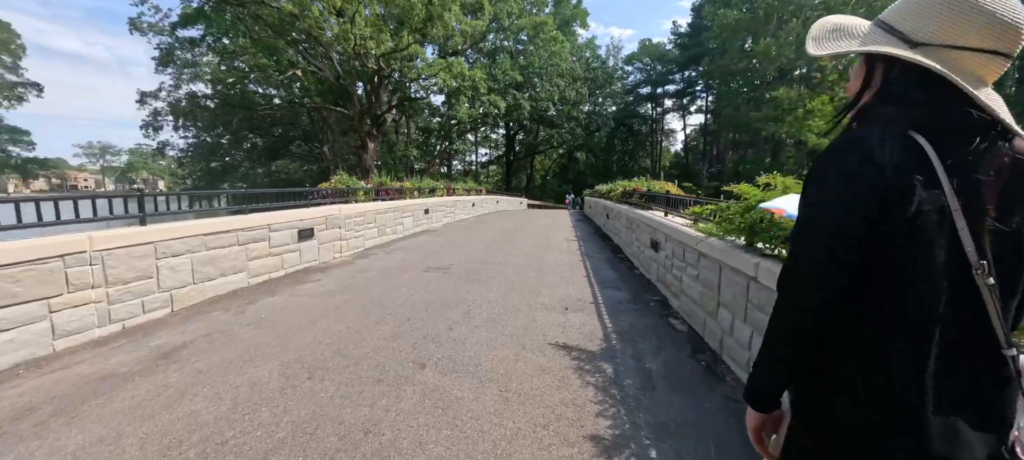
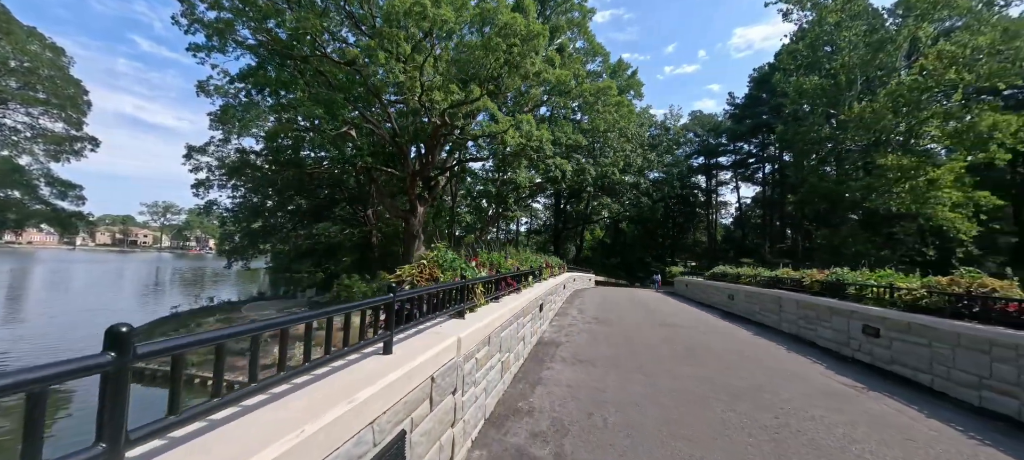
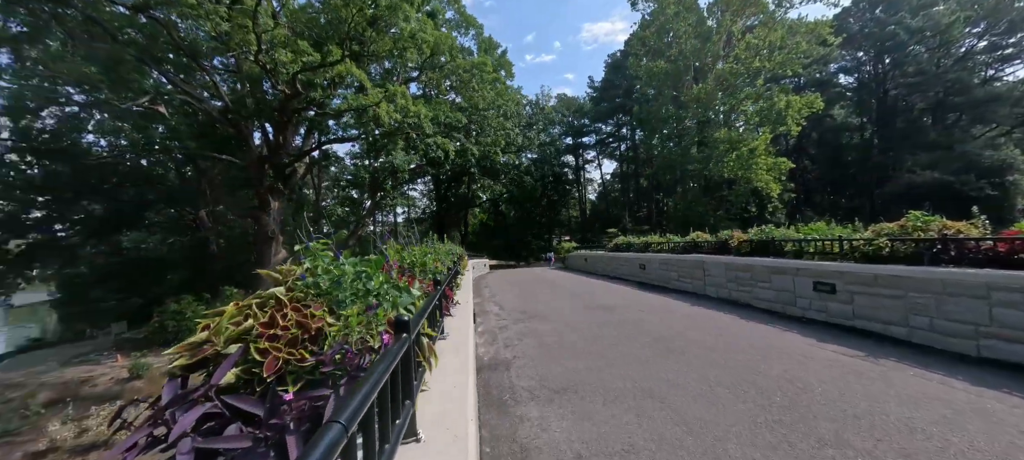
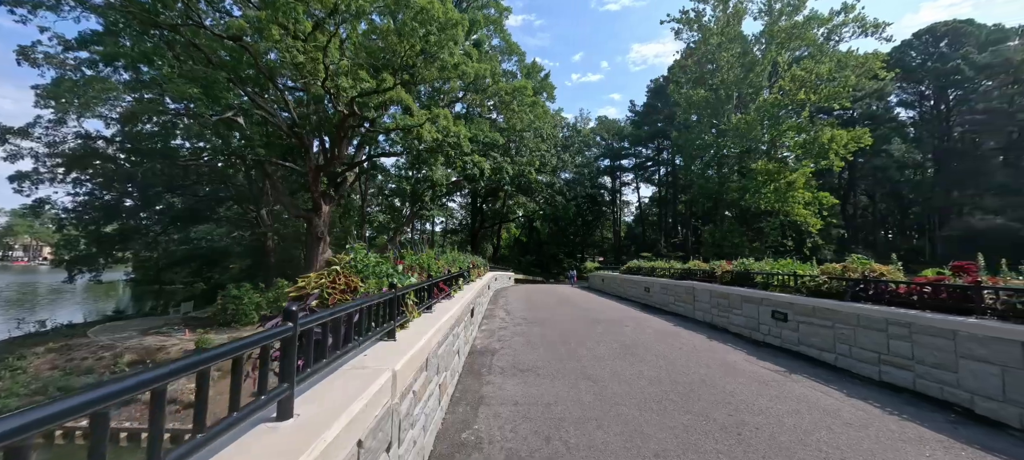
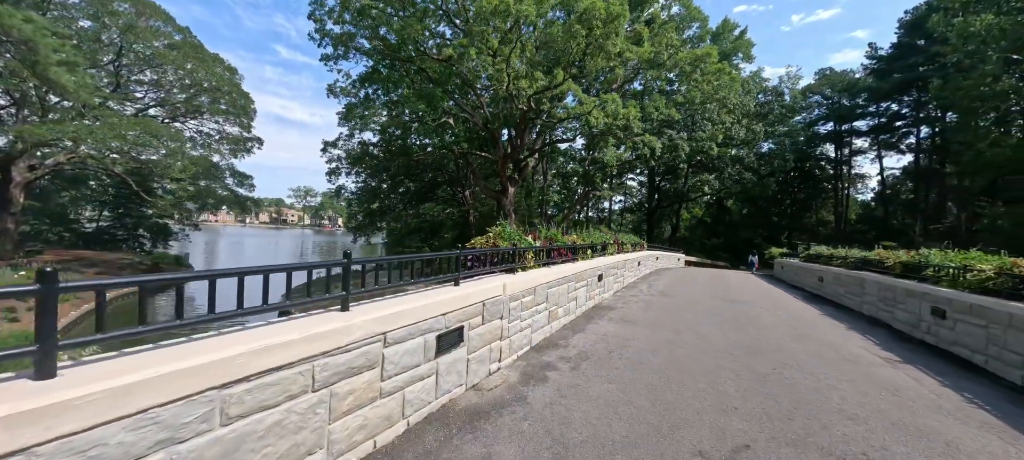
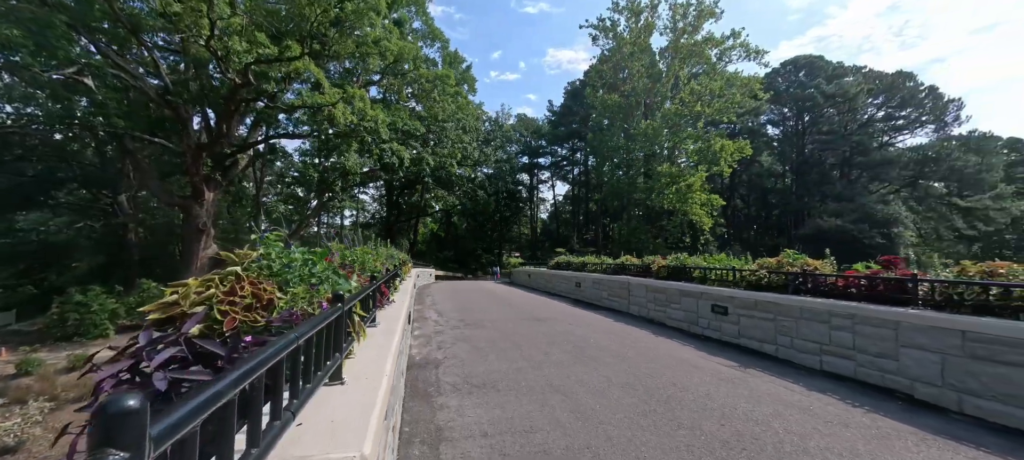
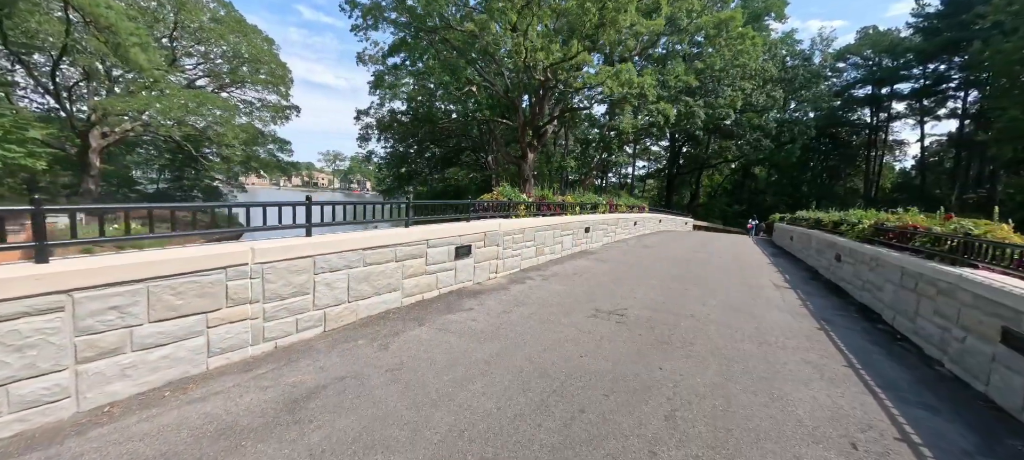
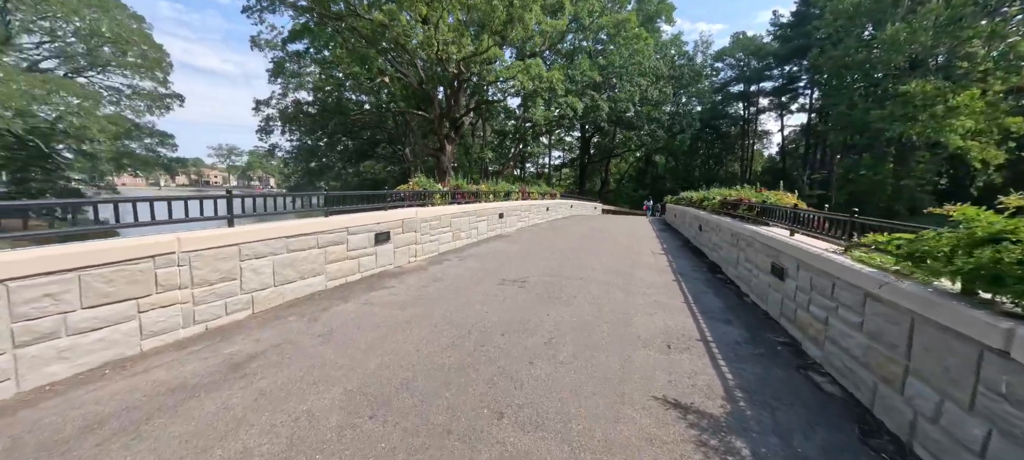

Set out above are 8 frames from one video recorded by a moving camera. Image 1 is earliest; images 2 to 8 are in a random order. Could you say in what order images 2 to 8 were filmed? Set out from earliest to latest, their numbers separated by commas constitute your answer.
8, 7, 5, 2, 4, 6, 3
